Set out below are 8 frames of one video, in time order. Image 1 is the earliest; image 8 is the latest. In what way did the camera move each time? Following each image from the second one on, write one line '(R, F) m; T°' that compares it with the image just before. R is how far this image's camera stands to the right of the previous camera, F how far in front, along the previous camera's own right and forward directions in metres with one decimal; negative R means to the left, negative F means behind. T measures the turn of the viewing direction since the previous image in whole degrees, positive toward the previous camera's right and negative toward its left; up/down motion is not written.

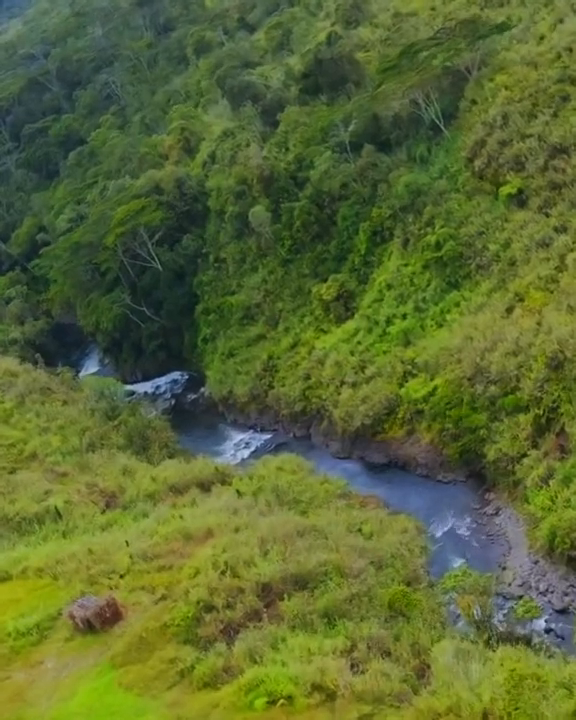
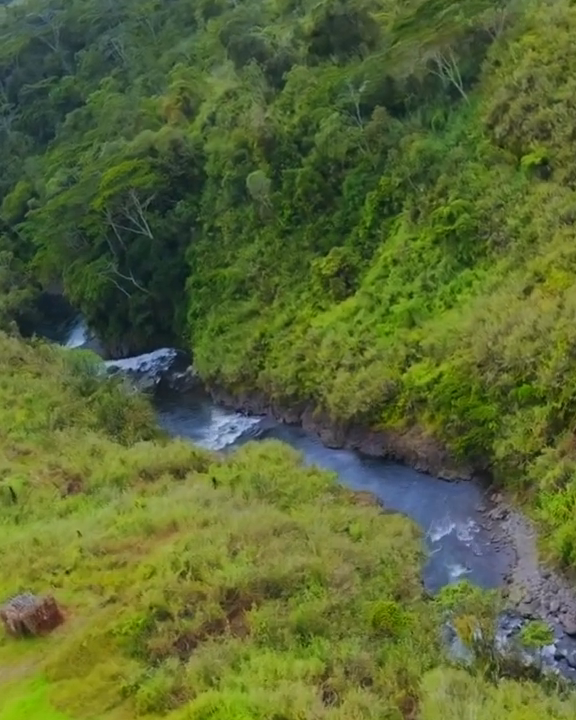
(+0.4, +3.3) m; 0°
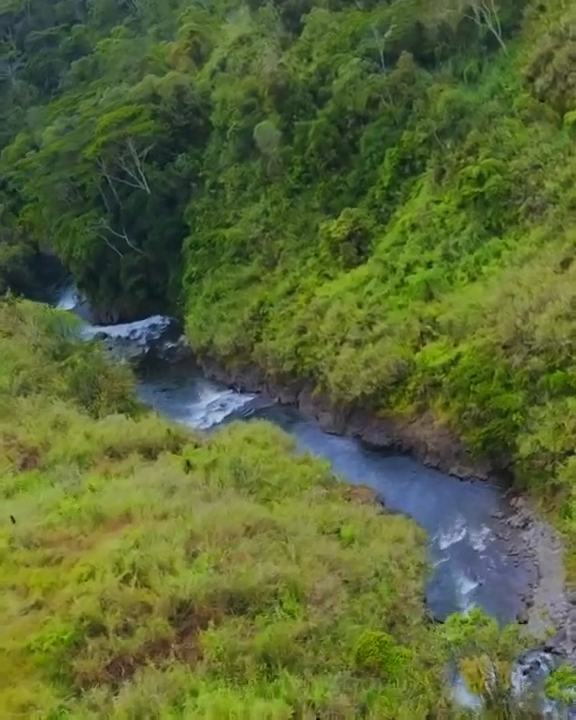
(+0.4, +3.9) m; -1°
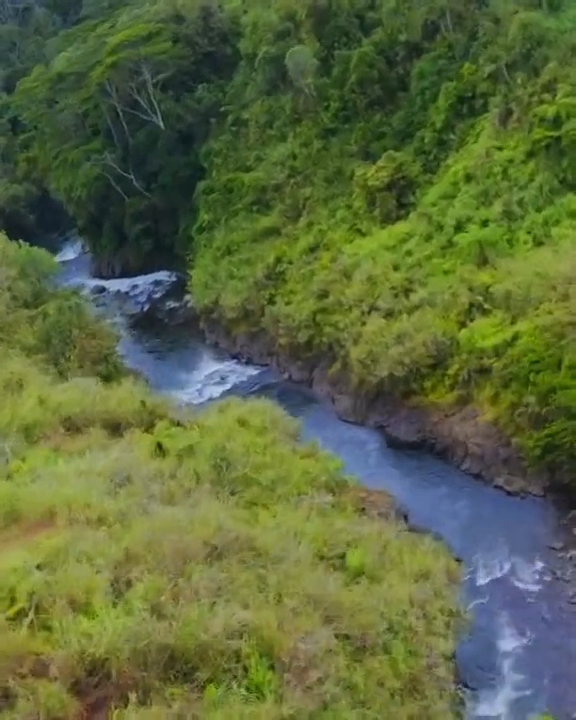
(+0.3, +5.3) m; -1°
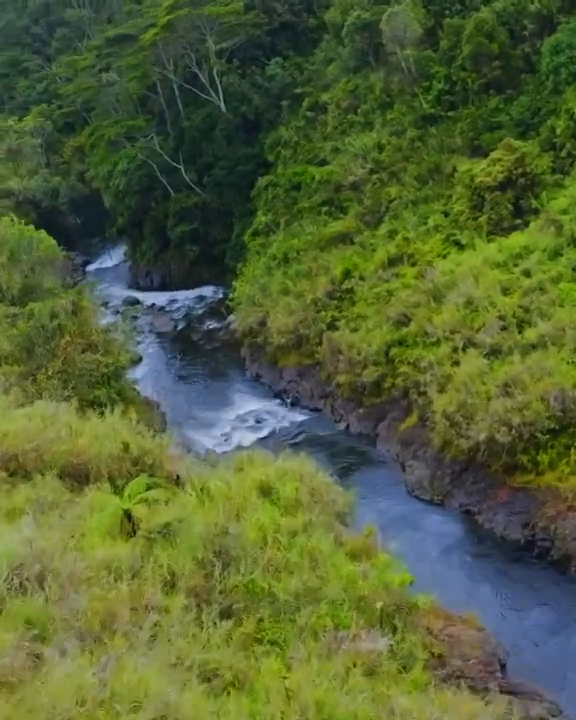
(+0.1, +6.5) m; -3°
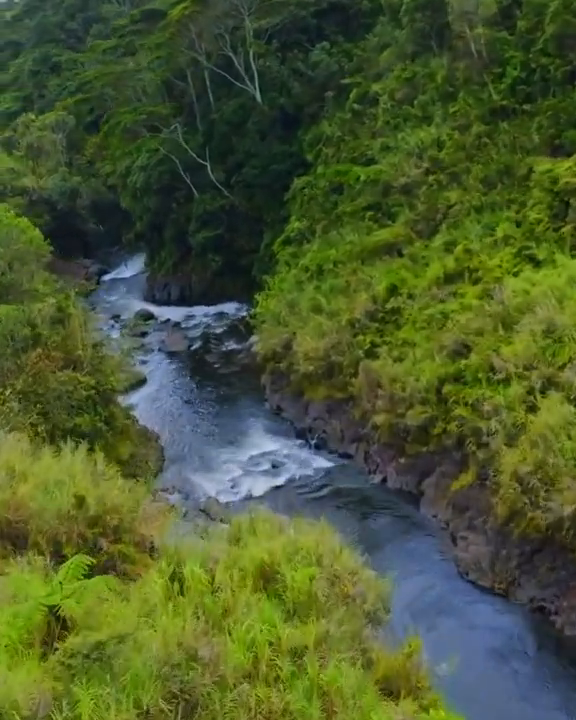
(+0.1, +3.8) m; -2°
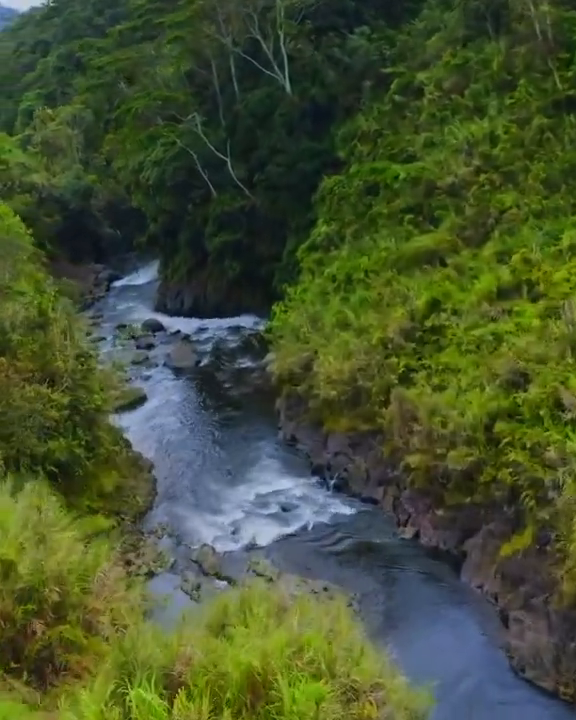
(+0.1, +2.7) m; -1°
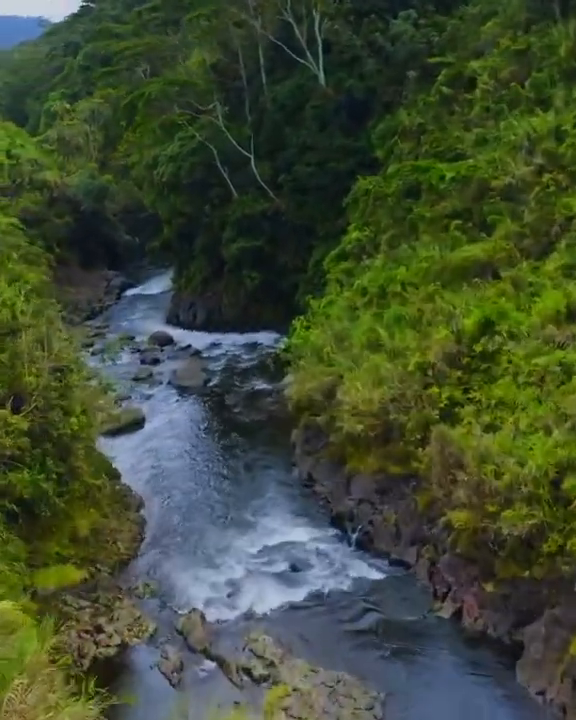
(+0.1, +2.5) m; -1°
